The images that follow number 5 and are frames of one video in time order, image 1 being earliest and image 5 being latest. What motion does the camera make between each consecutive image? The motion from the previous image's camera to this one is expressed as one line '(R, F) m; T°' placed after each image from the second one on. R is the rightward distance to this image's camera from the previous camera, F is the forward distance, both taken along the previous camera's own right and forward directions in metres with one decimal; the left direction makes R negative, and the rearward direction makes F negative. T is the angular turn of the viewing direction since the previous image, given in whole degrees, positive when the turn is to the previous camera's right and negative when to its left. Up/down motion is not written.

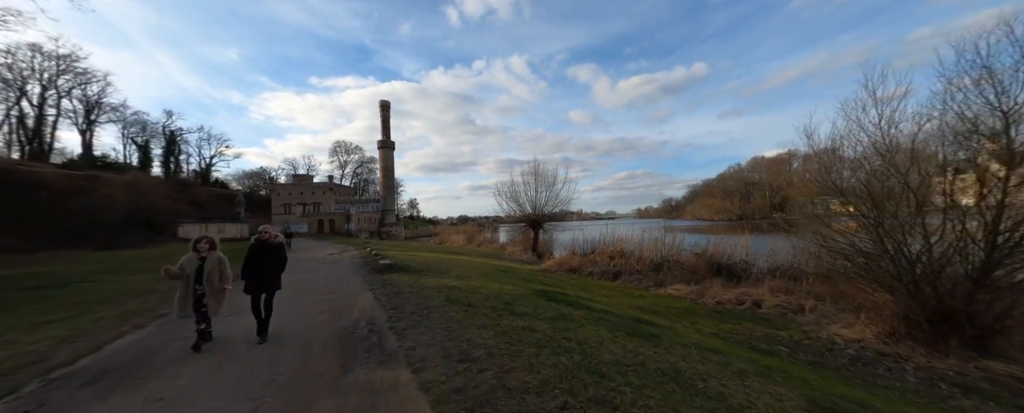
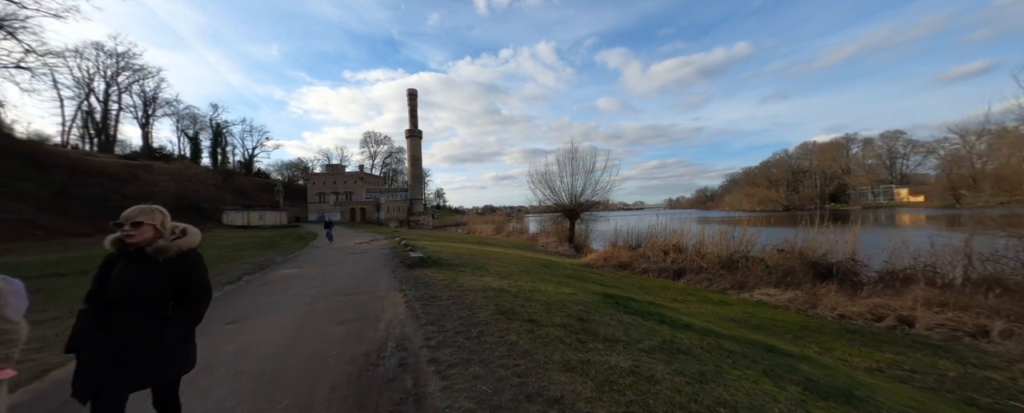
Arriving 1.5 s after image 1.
(-0.9, +2.0) m; -5°
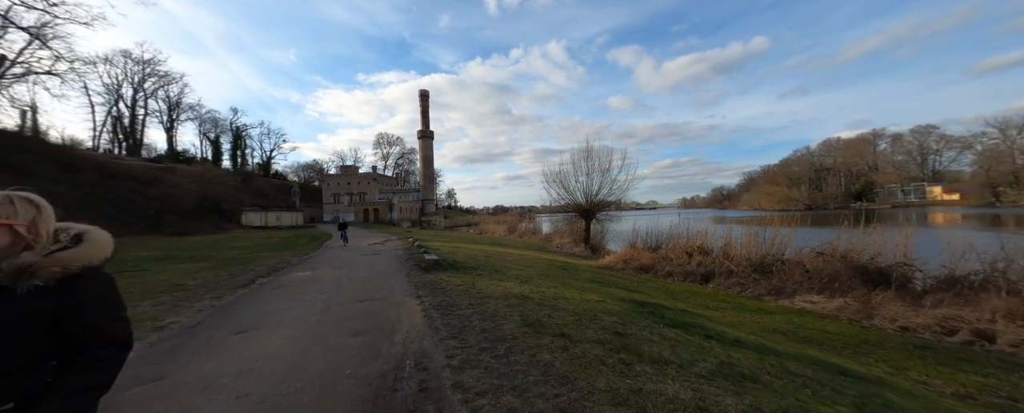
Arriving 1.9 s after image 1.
(-0.3, +0.6) m; -2°
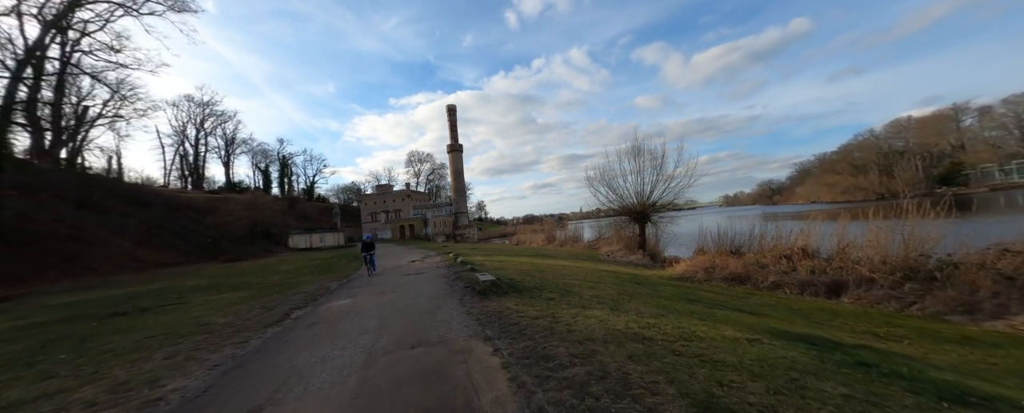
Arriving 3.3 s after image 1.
(-1.2, +2.1) m; -5°
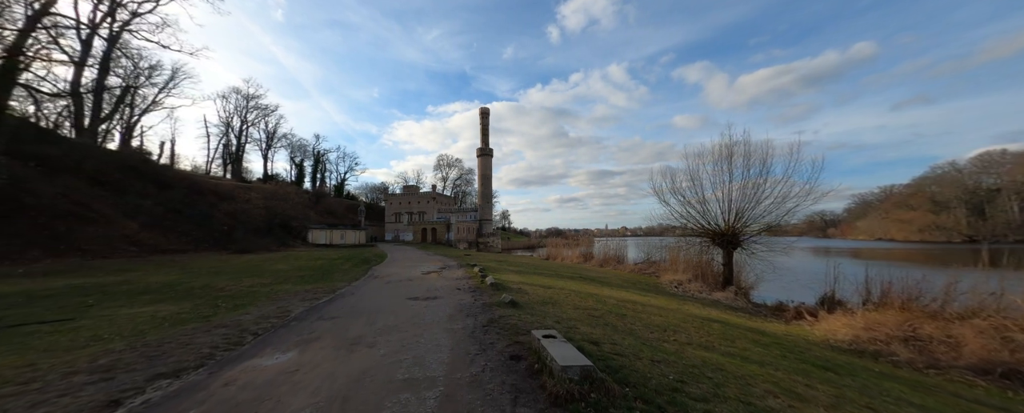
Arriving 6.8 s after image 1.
(-1.4, +5.6) m; -5°
